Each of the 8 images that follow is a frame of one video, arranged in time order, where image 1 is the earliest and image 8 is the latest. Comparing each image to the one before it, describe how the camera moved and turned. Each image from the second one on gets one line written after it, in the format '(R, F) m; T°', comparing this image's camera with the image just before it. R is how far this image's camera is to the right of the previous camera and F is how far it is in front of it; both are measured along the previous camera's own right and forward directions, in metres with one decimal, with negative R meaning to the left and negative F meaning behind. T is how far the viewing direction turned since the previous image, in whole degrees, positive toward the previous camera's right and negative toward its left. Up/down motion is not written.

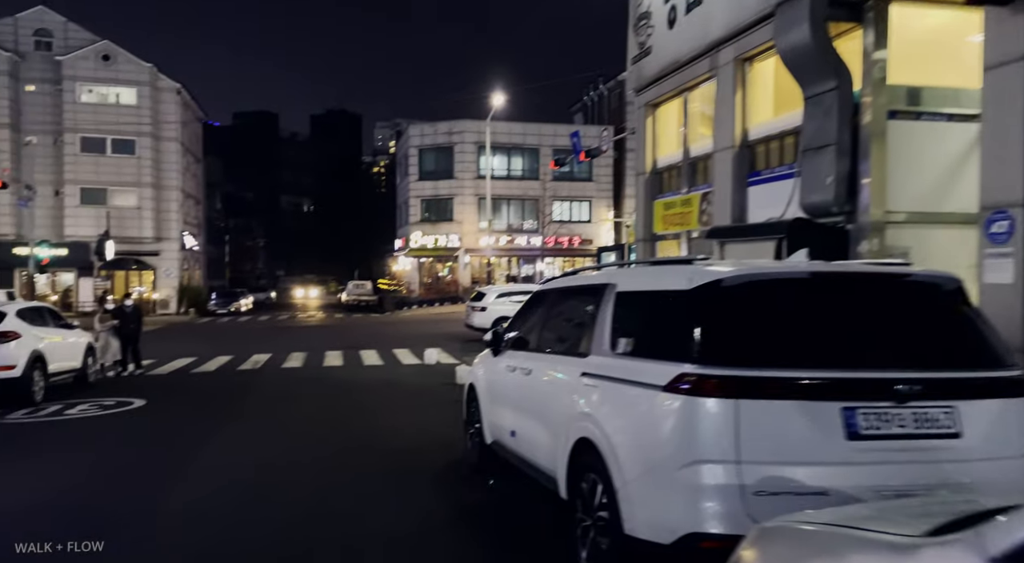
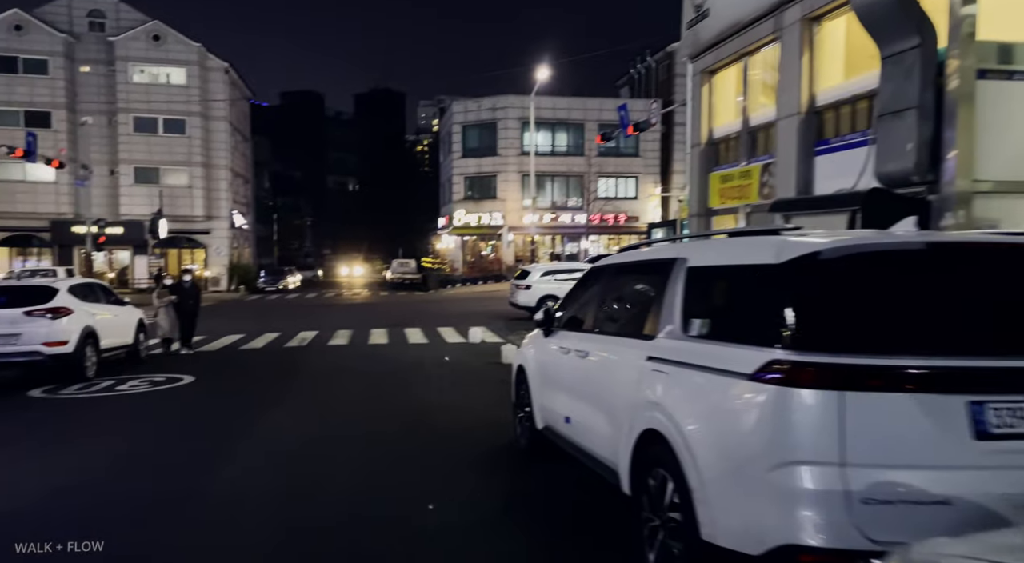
(-0.1, +0.4) m; -3°
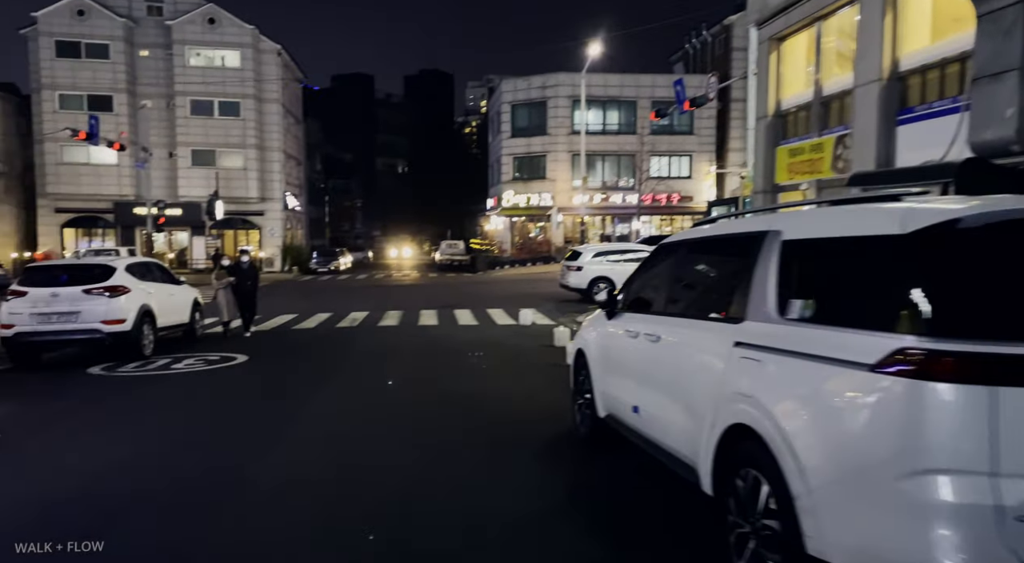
(-0.1, +0.4) m; -4°
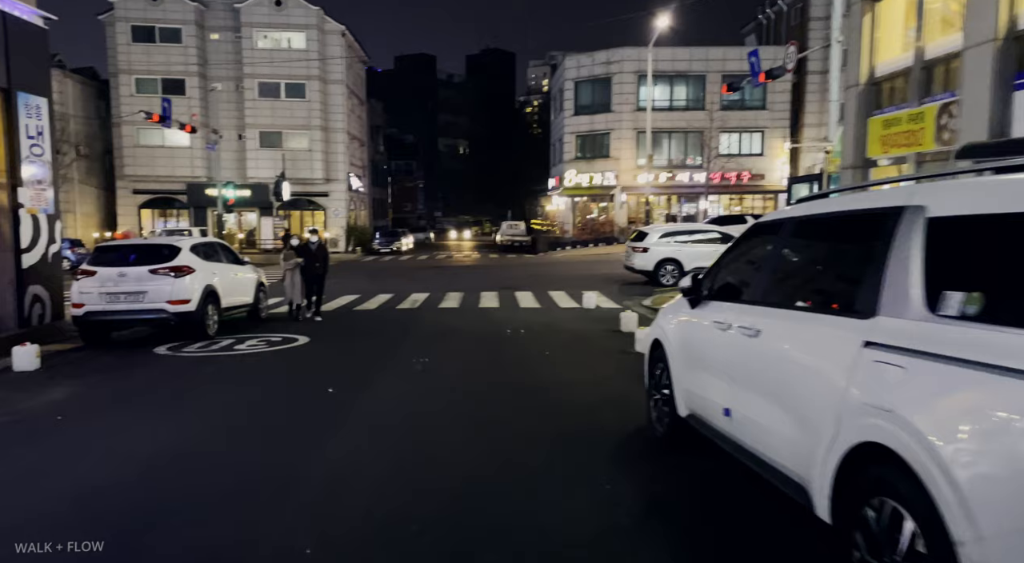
(-0.1, +0.5) m; -5°
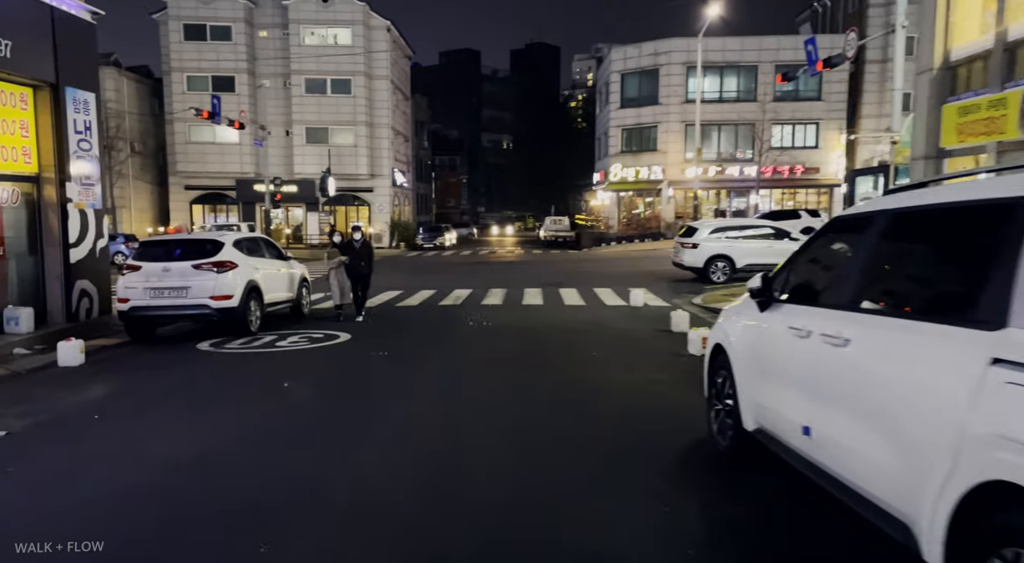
(0.0, +0.4) m; -3°
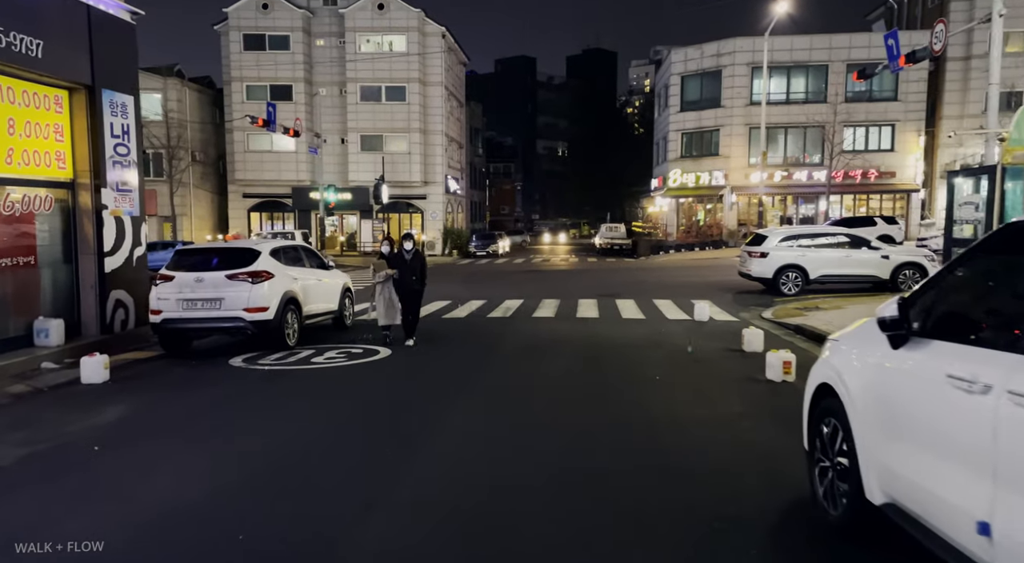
(0.0, +1.0) m; -4°
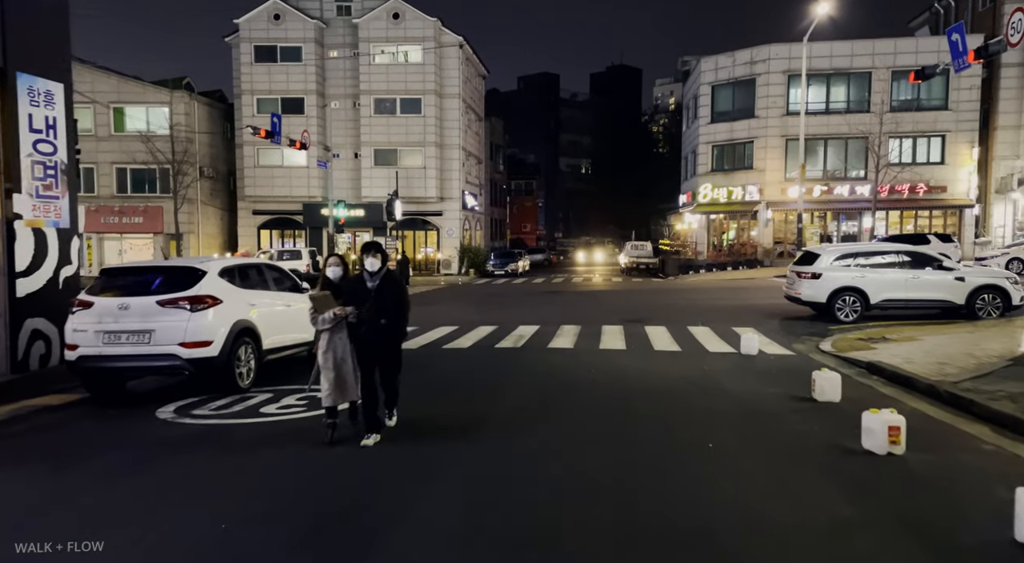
(+0.2, +2.4) m; -2°
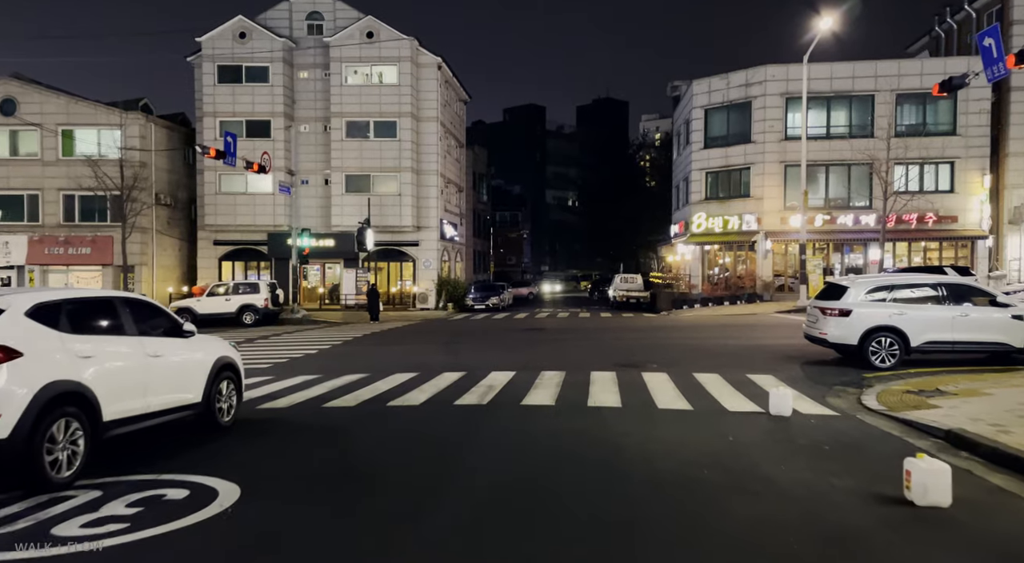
(+0.3, +2.9) m; +1°
